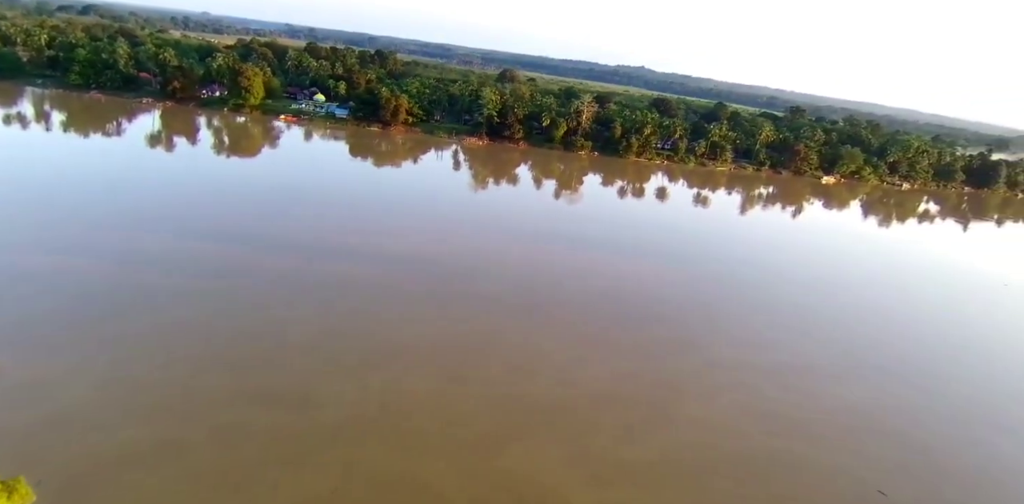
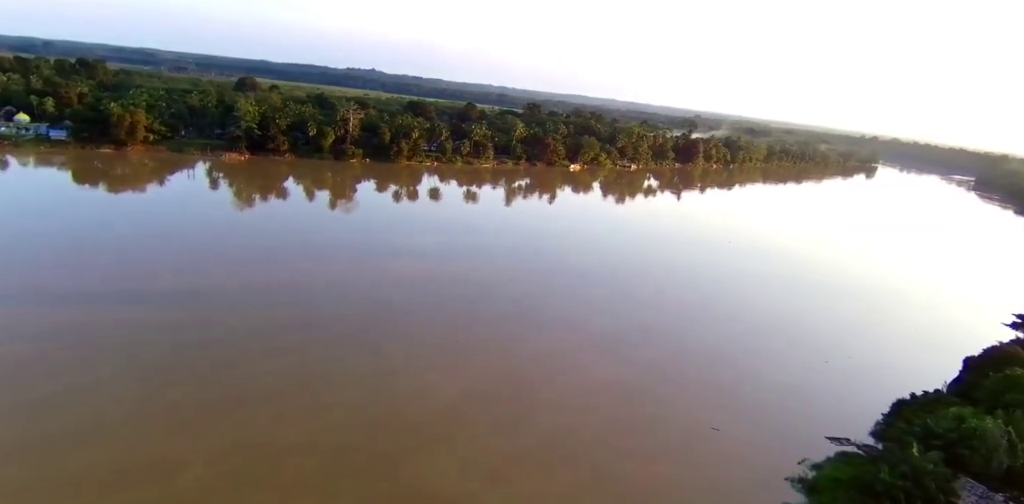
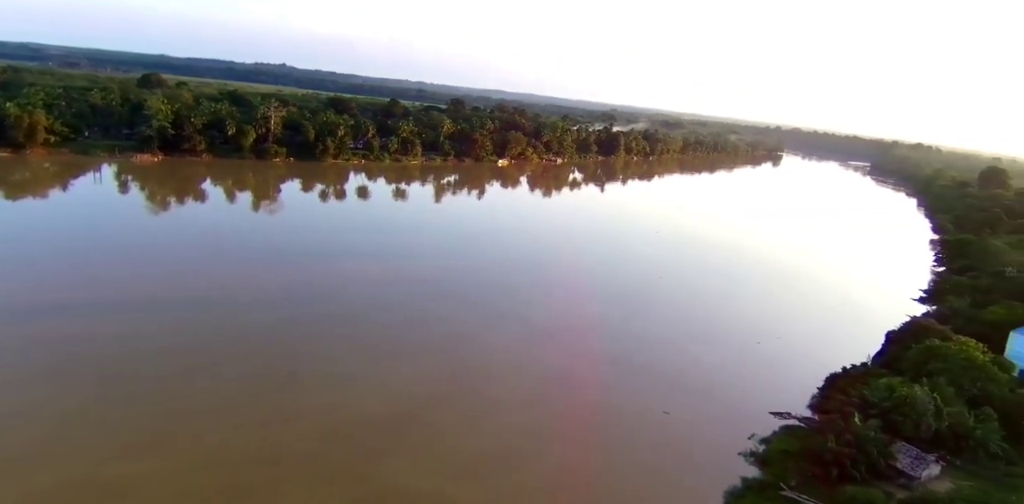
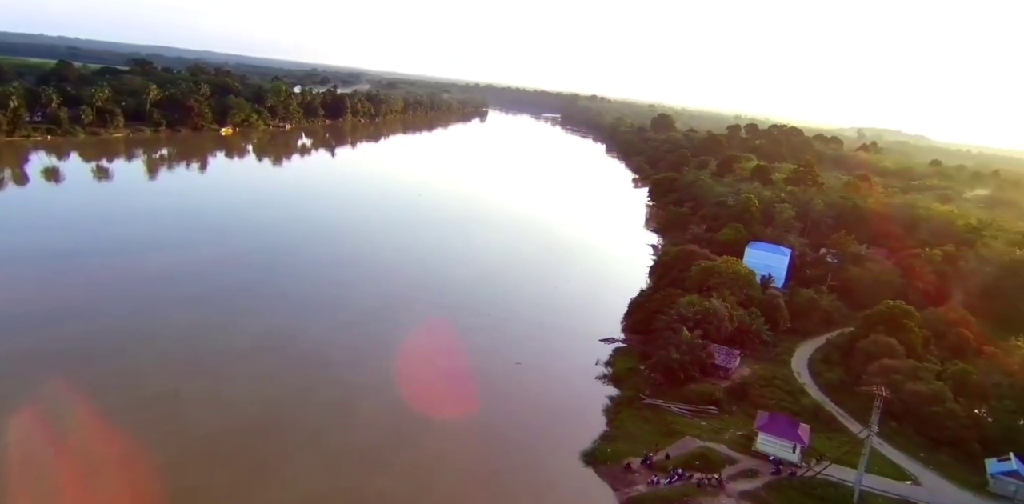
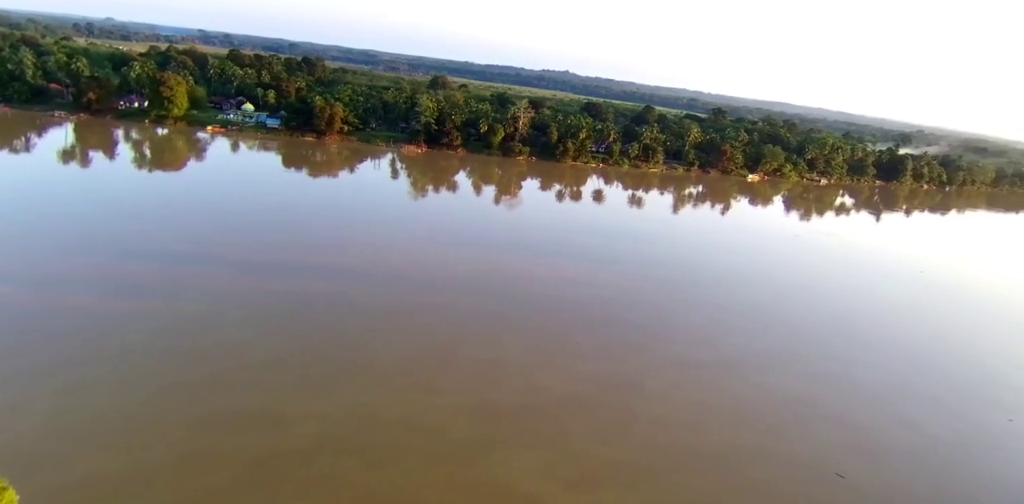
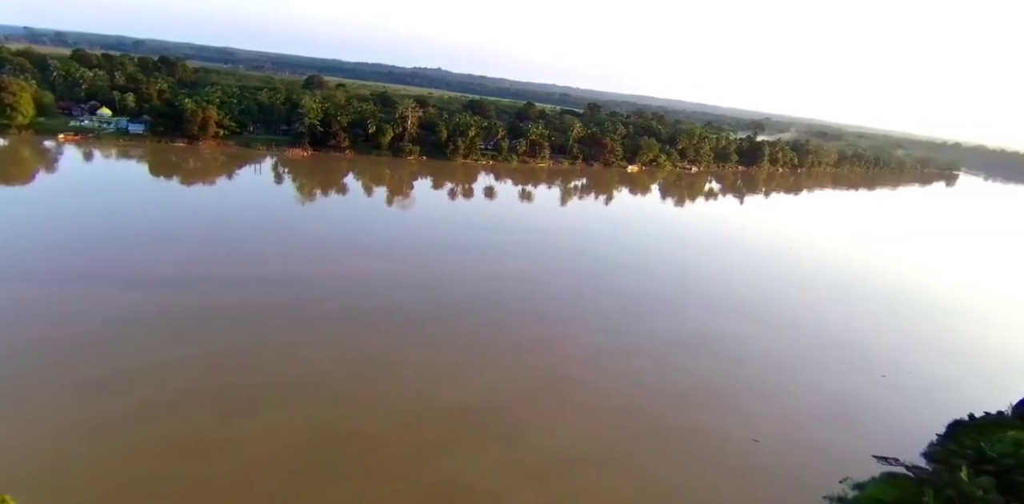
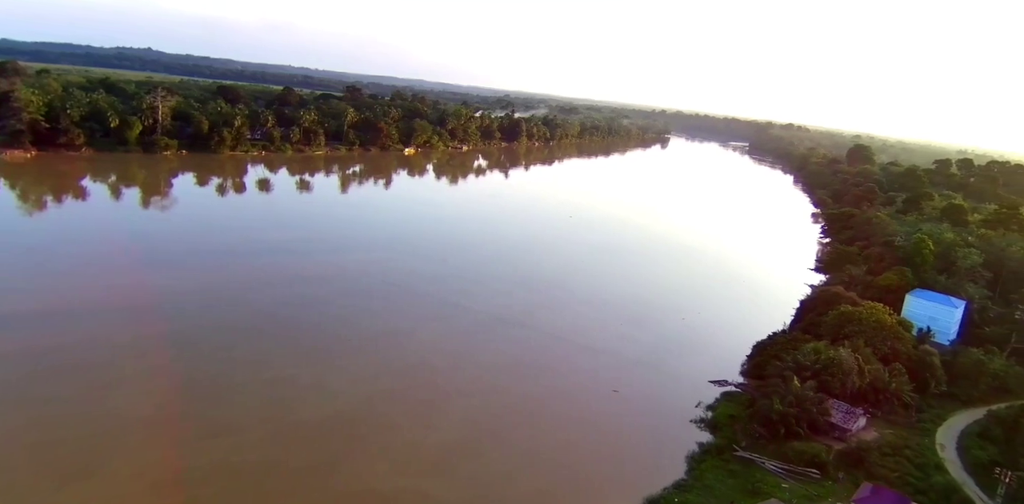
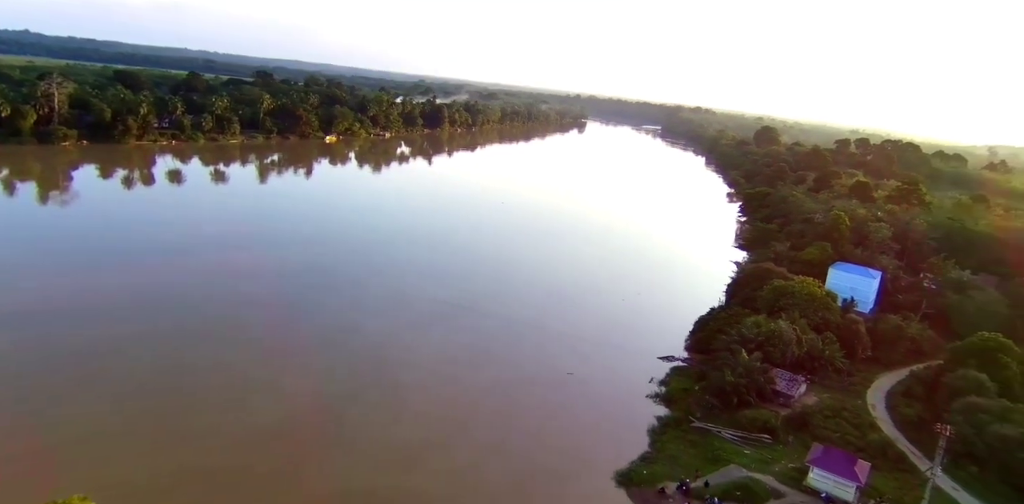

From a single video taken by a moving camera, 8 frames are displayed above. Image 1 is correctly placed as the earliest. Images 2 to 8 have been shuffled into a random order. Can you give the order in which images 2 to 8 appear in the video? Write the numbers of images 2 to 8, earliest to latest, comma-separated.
5, 6, 2, 3, 7, 8, 4
